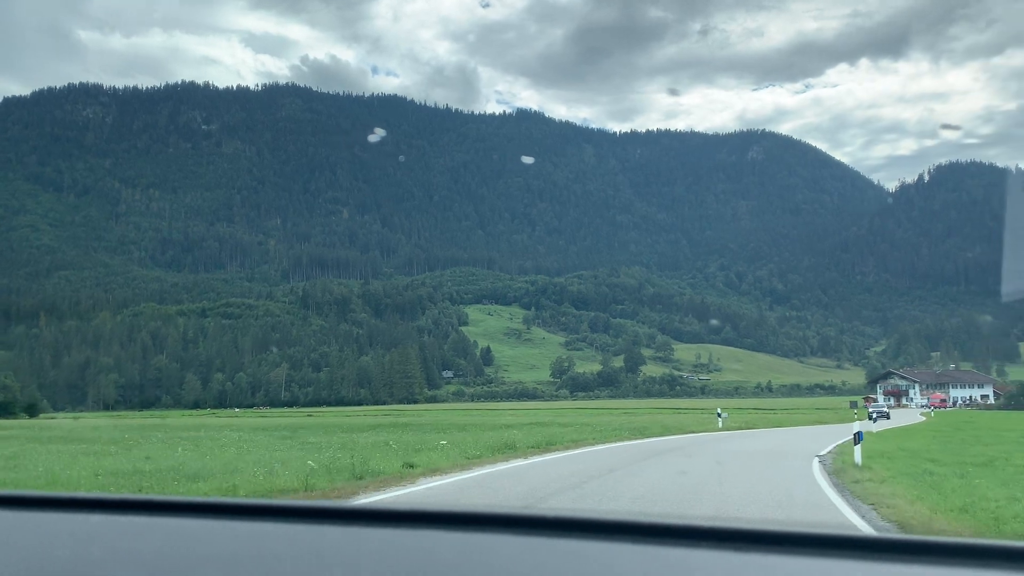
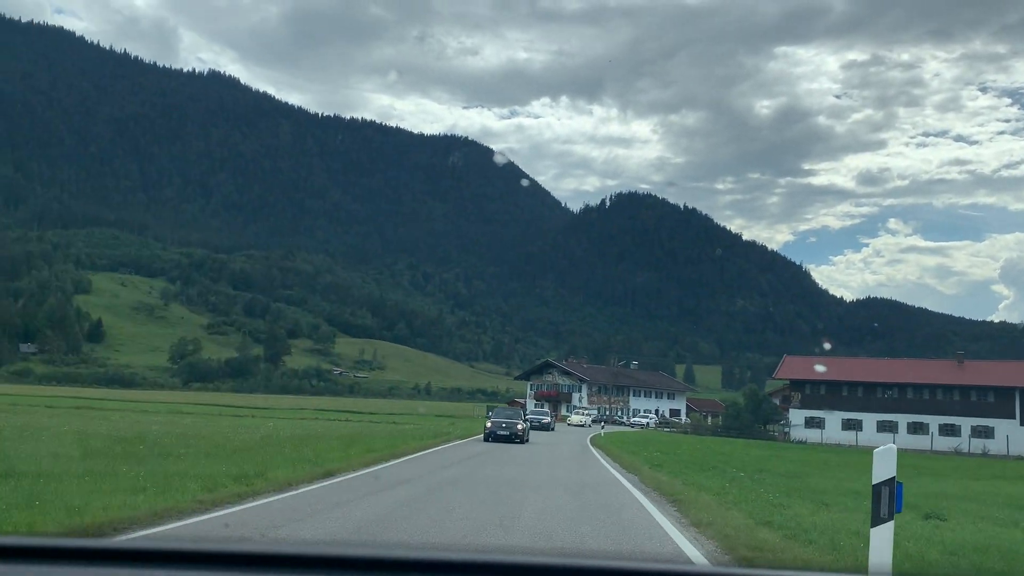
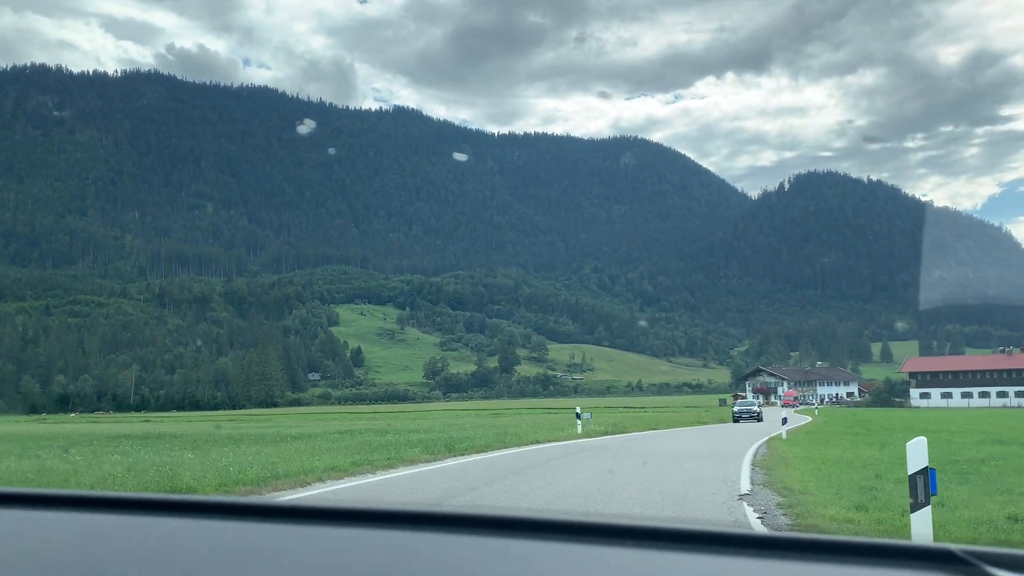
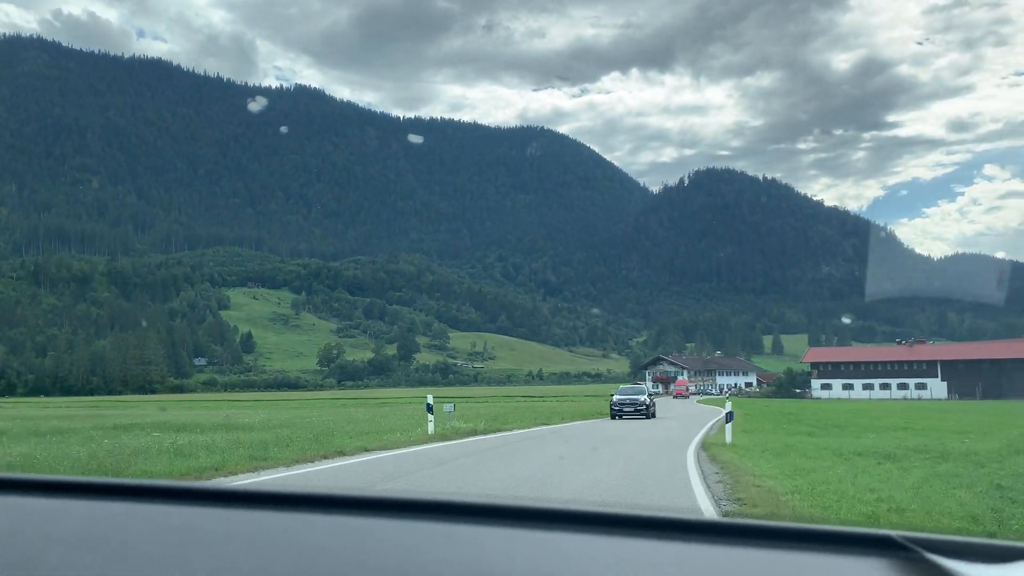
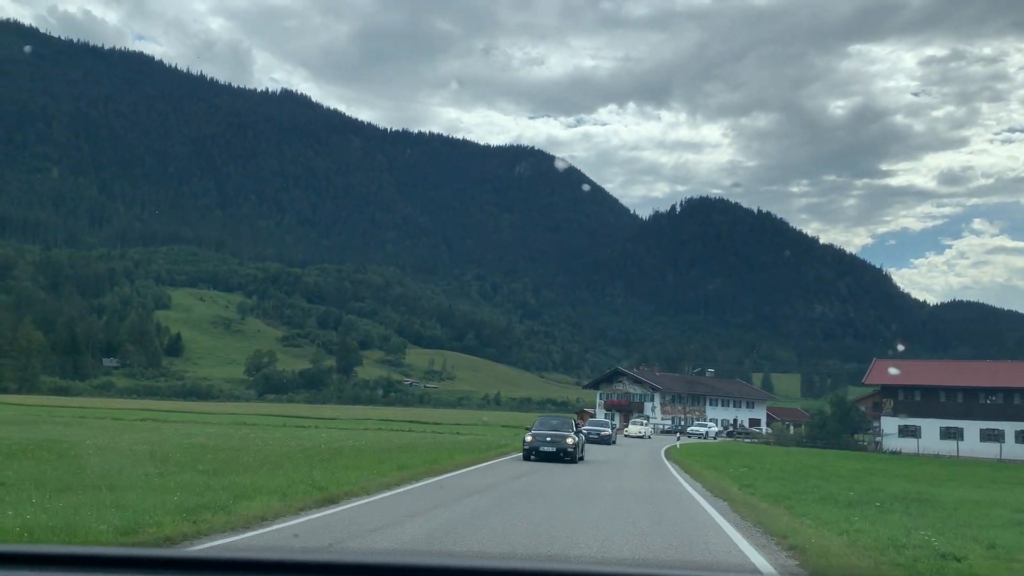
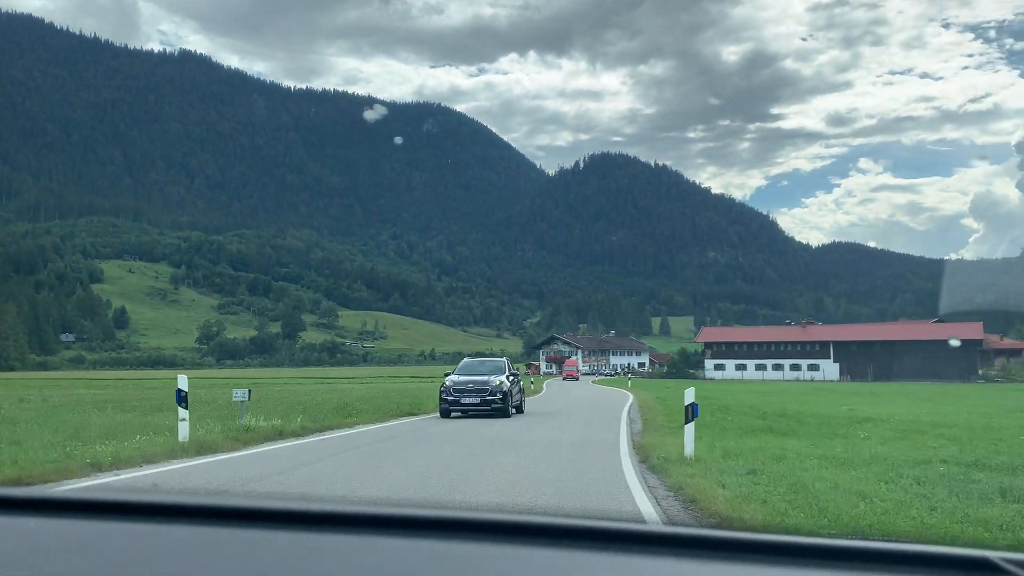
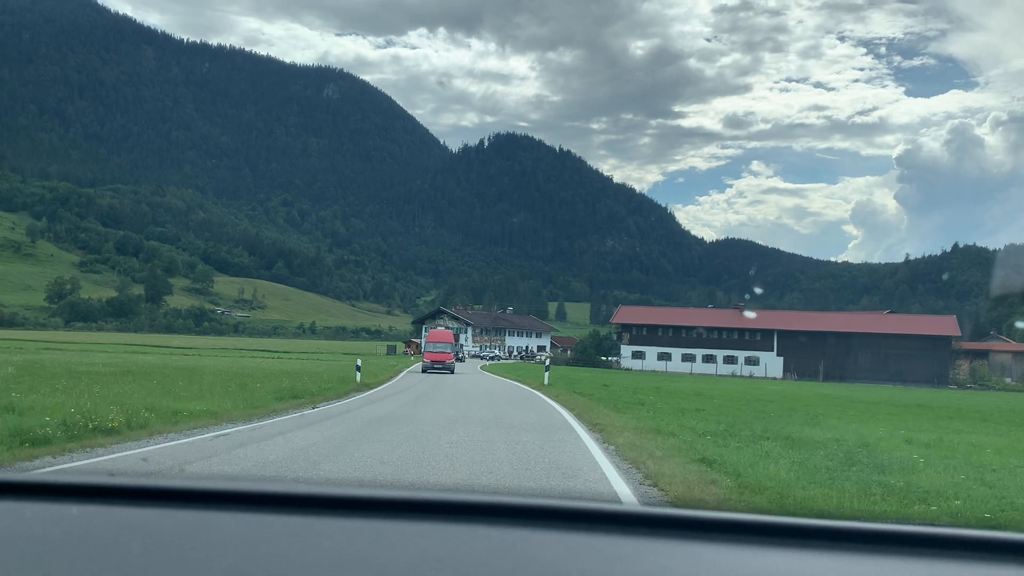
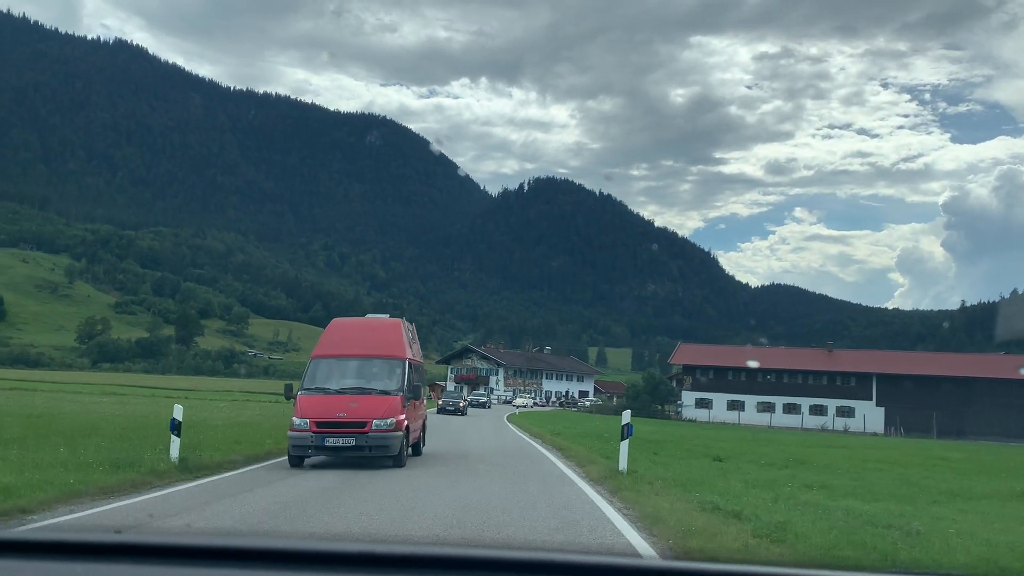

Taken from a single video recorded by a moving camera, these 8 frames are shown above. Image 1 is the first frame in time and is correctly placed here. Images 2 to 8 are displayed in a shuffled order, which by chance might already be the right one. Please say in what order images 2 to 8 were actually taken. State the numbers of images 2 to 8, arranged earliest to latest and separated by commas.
3, 4, 6, 7, 8, 2, 5
